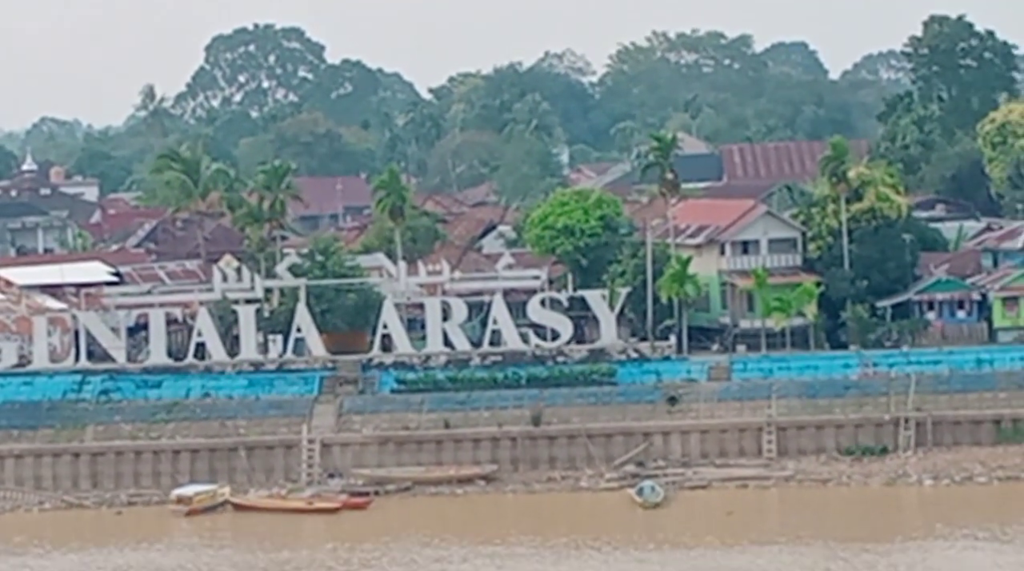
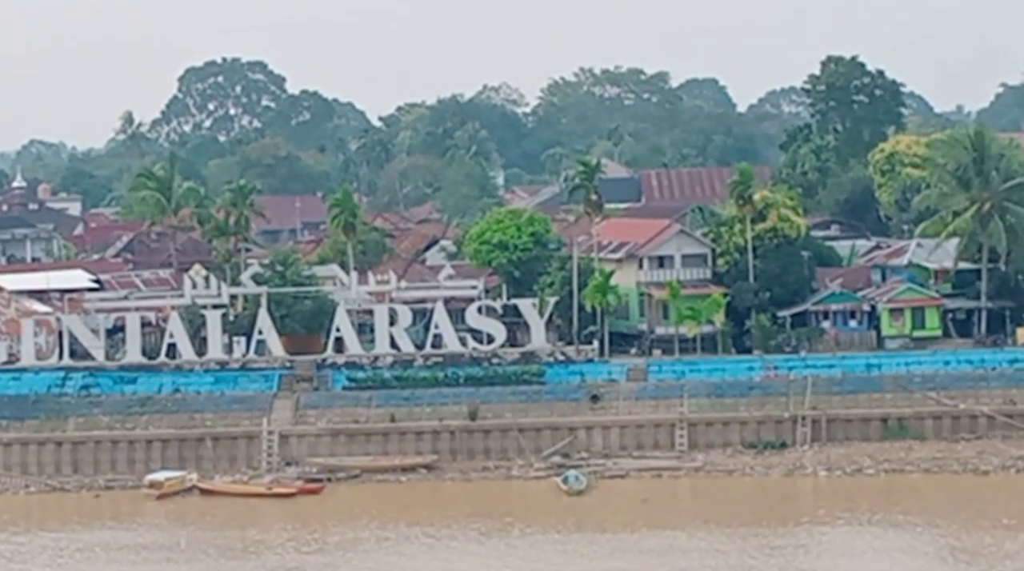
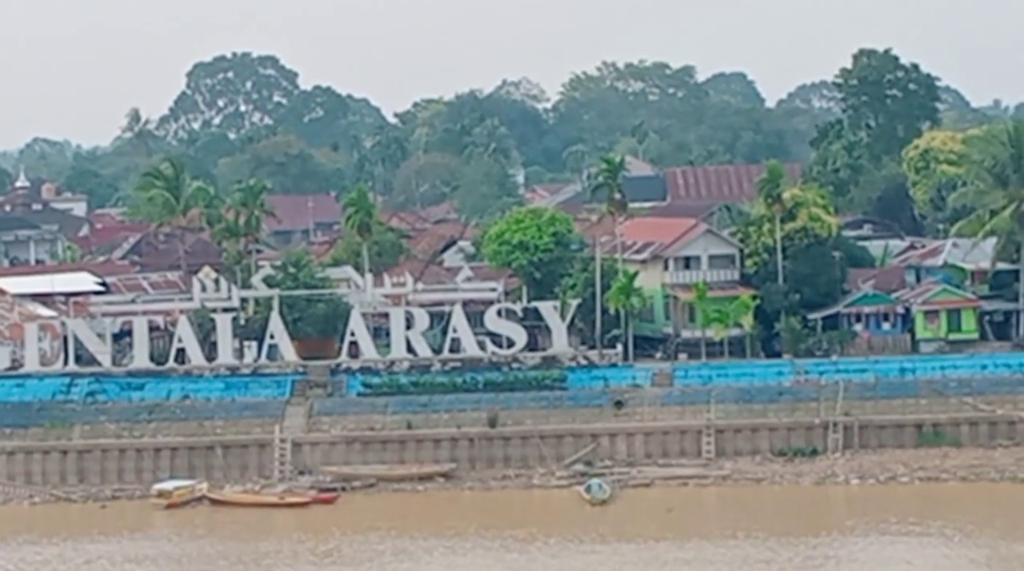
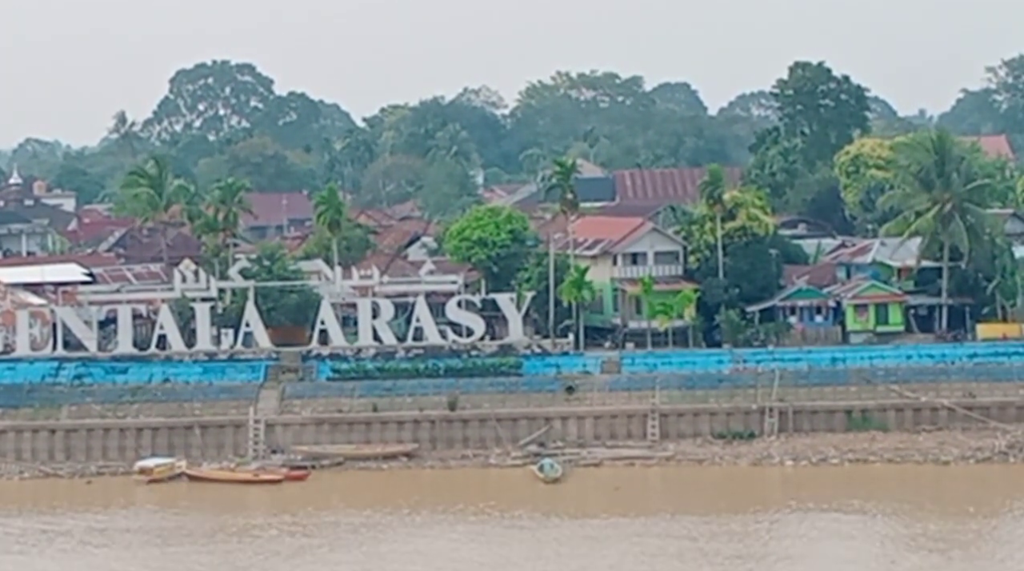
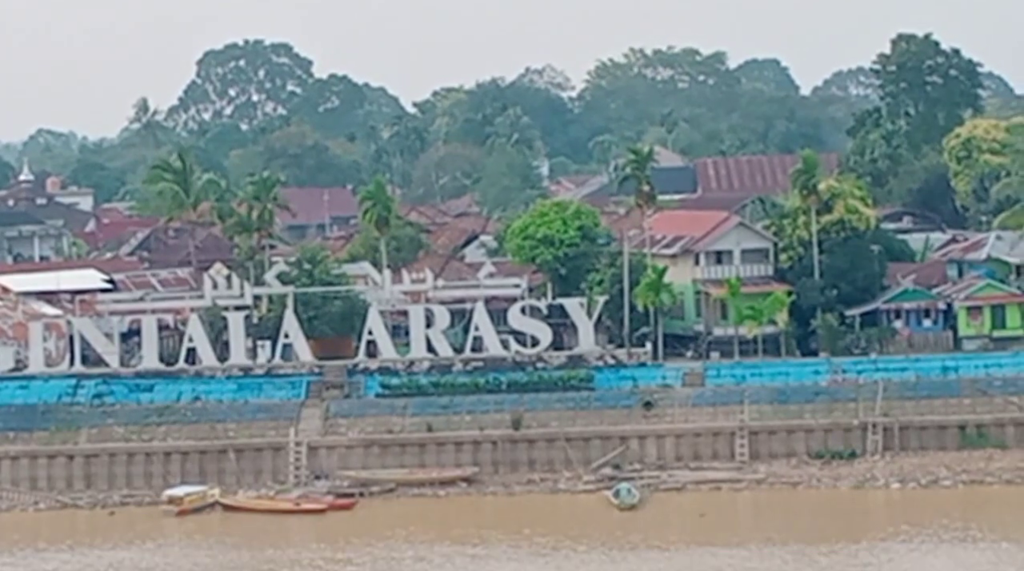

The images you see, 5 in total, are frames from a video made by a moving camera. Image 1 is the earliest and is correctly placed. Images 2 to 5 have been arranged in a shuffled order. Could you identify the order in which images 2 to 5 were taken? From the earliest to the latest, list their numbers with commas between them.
5, 3, 2, 4
